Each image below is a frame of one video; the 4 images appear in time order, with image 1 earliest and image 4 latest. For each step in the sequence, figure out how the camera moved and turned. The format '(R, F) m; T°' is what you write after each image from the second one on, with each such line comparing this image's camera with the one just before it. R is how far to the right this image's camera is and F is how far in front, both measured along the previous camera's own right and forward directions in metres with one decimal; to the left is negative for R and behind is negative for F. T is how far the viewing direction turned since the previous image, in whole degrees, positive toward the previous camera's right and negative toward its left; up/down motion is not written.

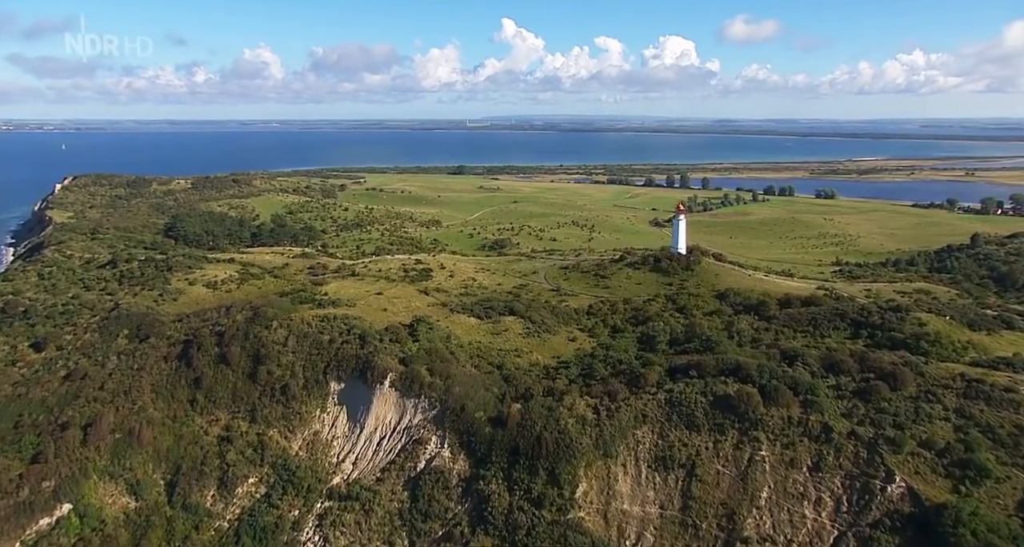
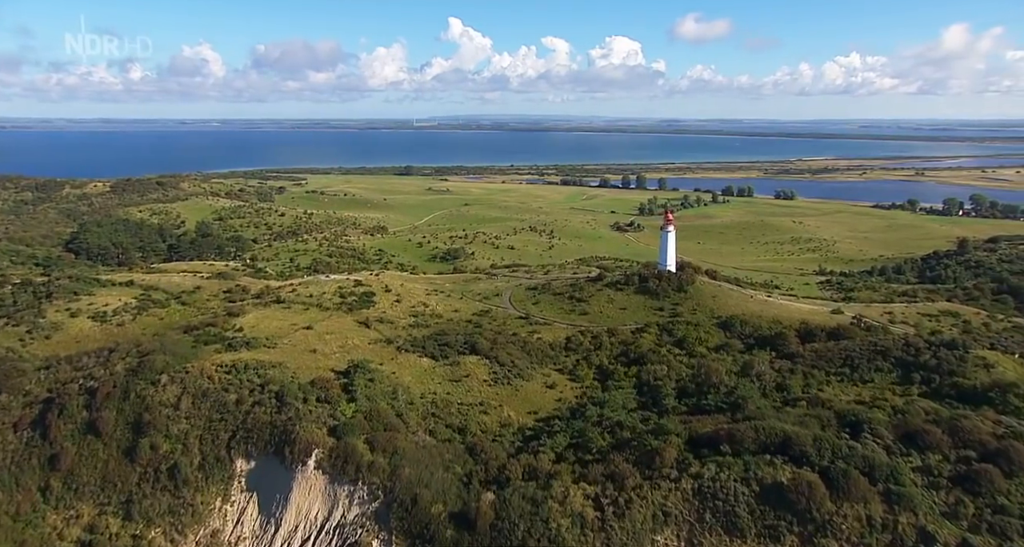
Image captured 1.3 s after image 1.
(-0.6, +9.2) m; +4°
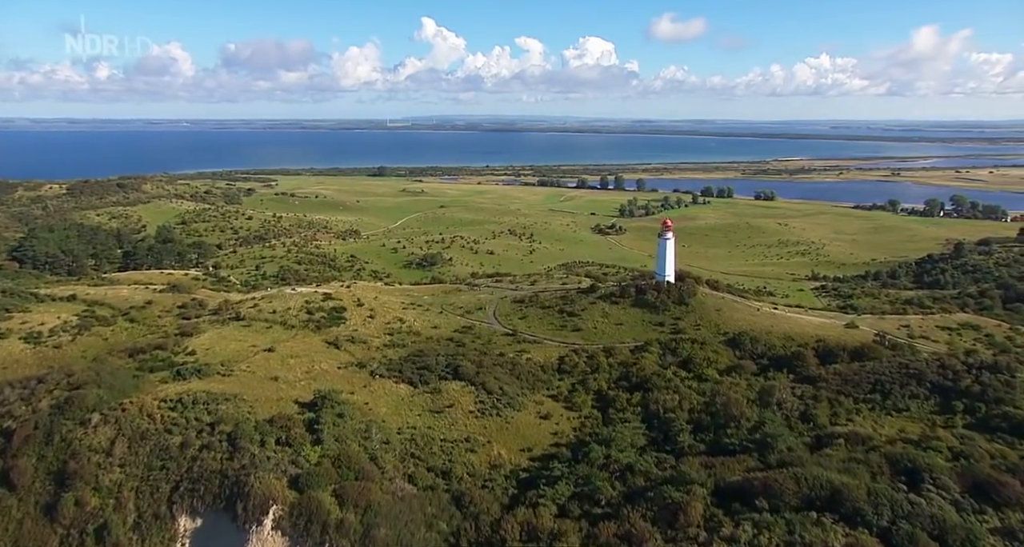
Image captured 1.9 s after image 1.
(-0.6, +4.2) m; +2°
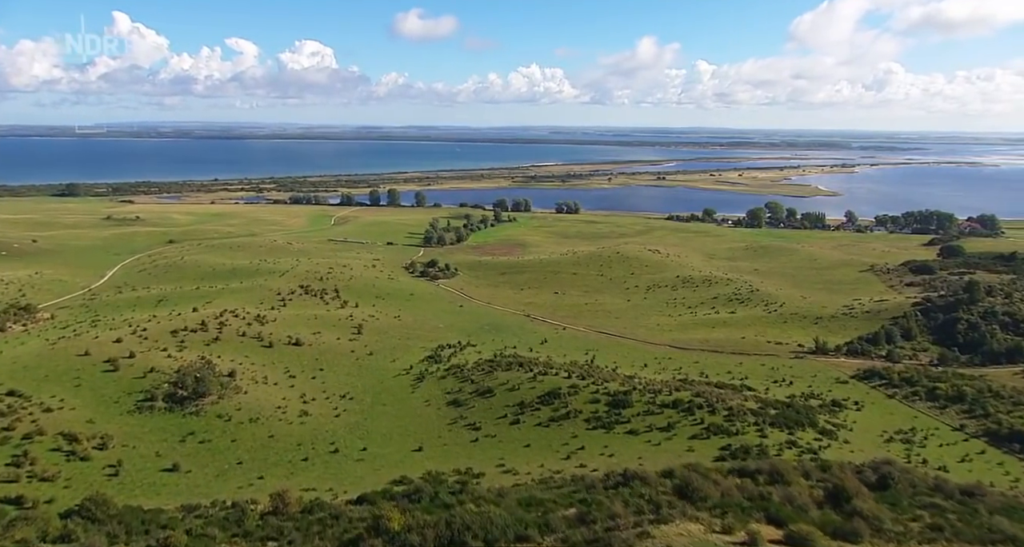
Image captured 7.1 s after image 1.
(-6.5, +37.0) m; +21°
